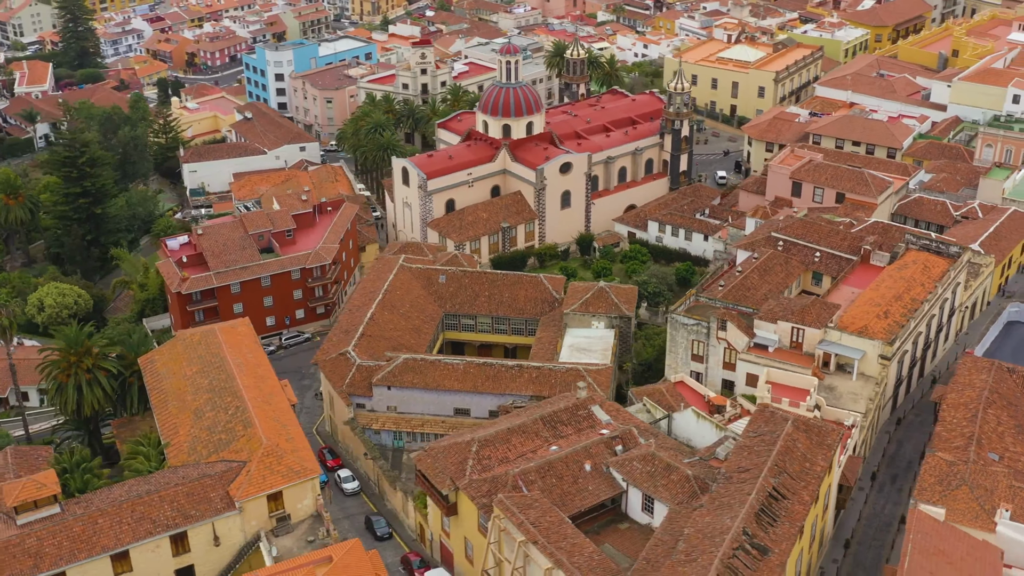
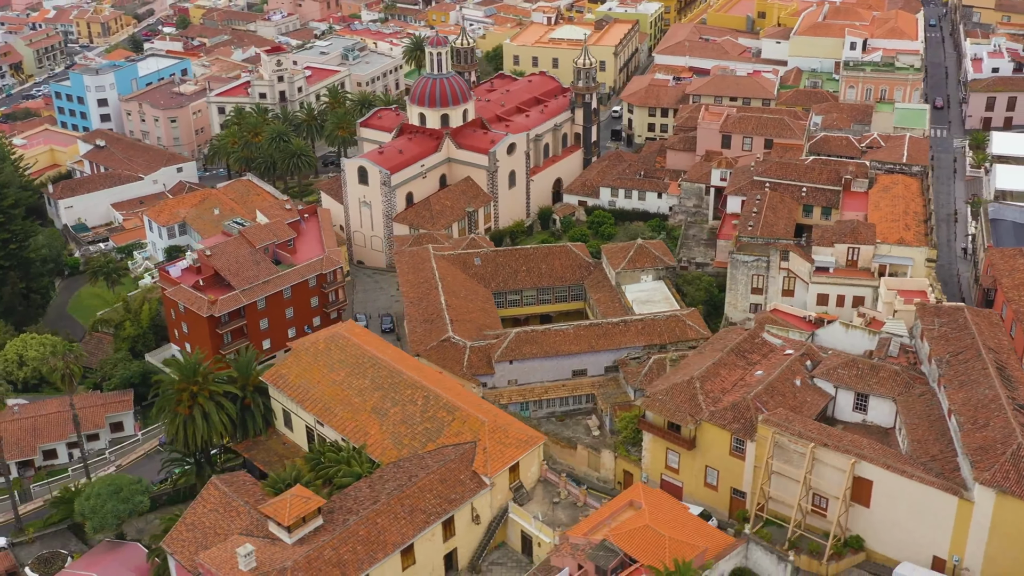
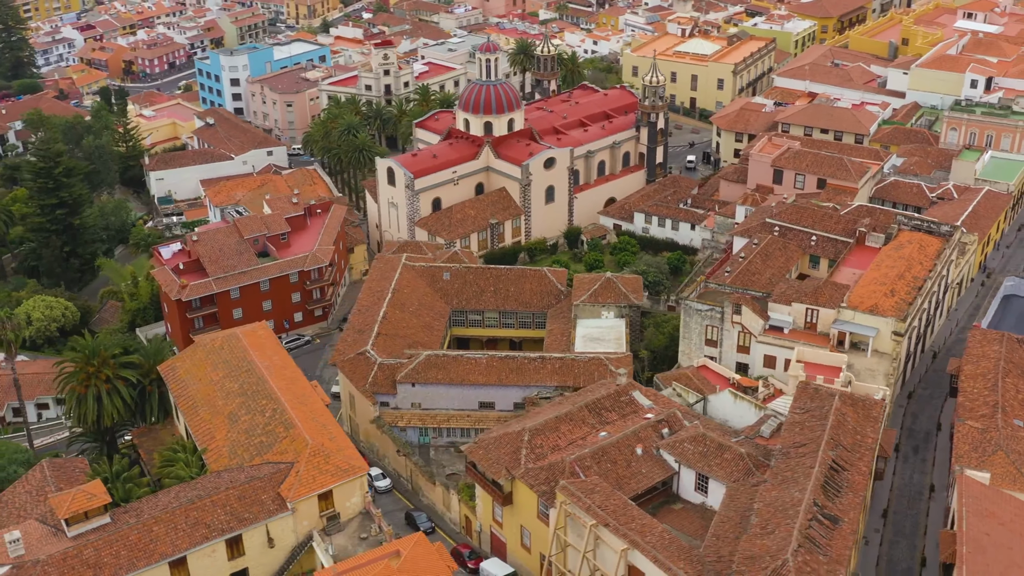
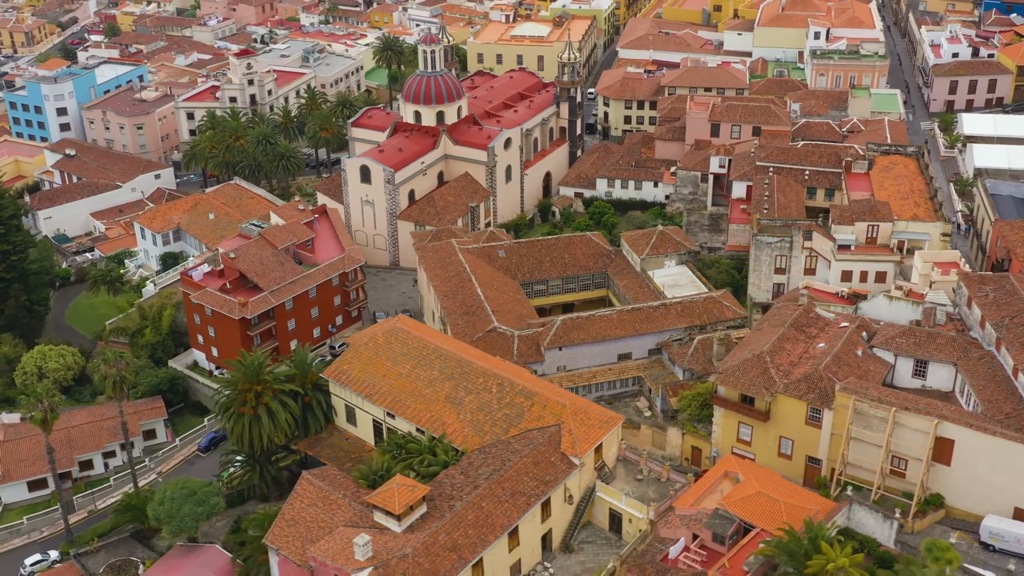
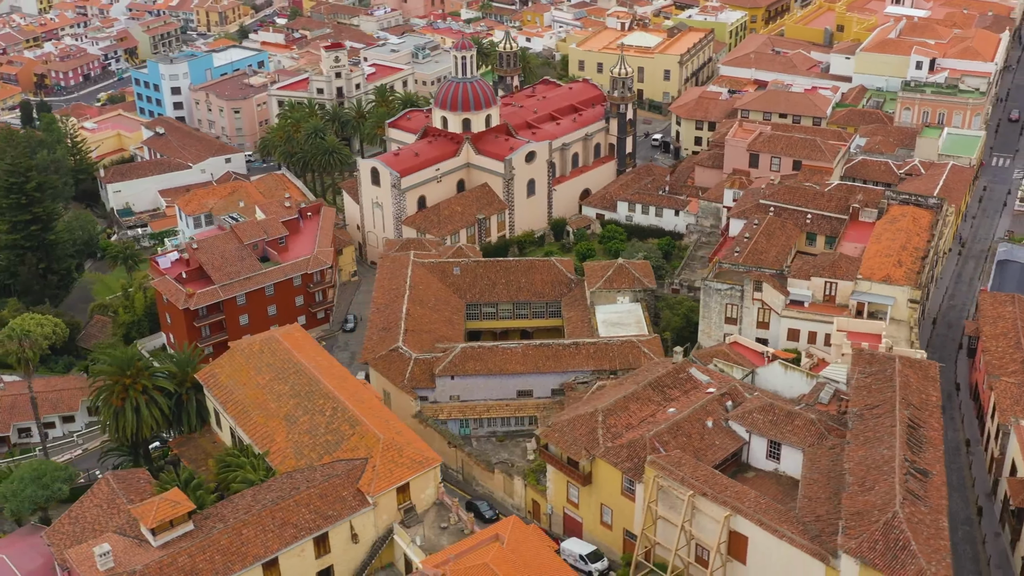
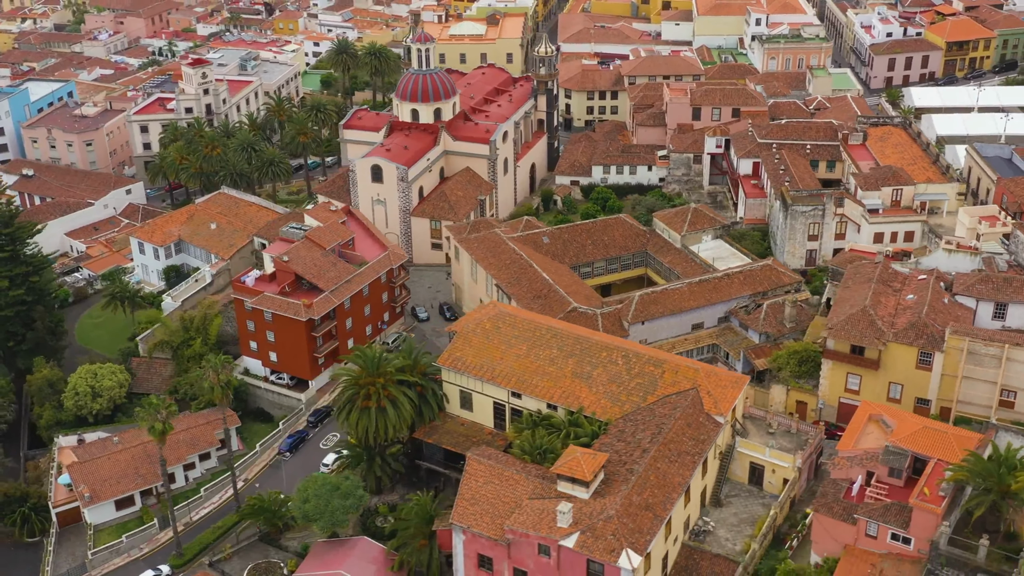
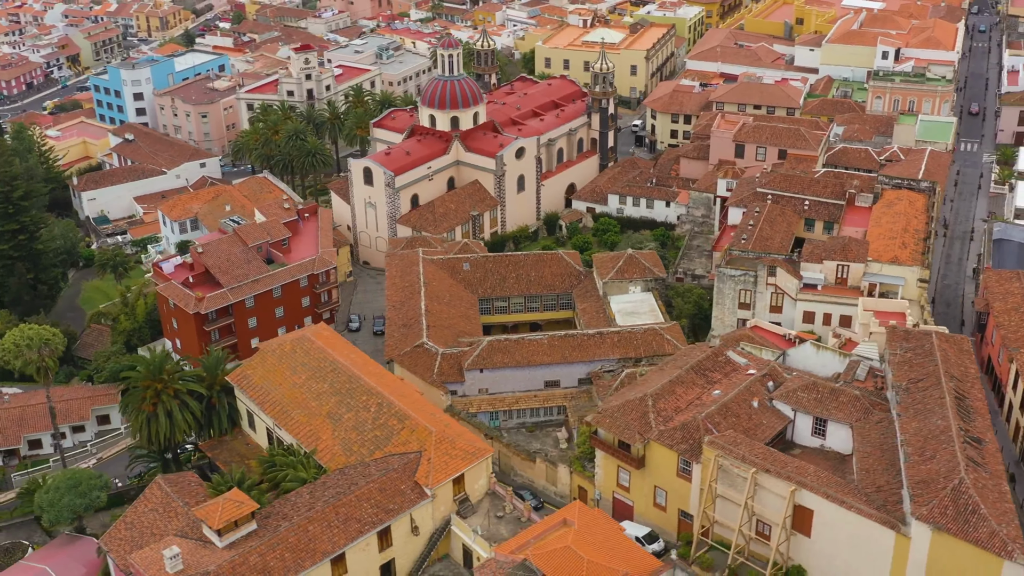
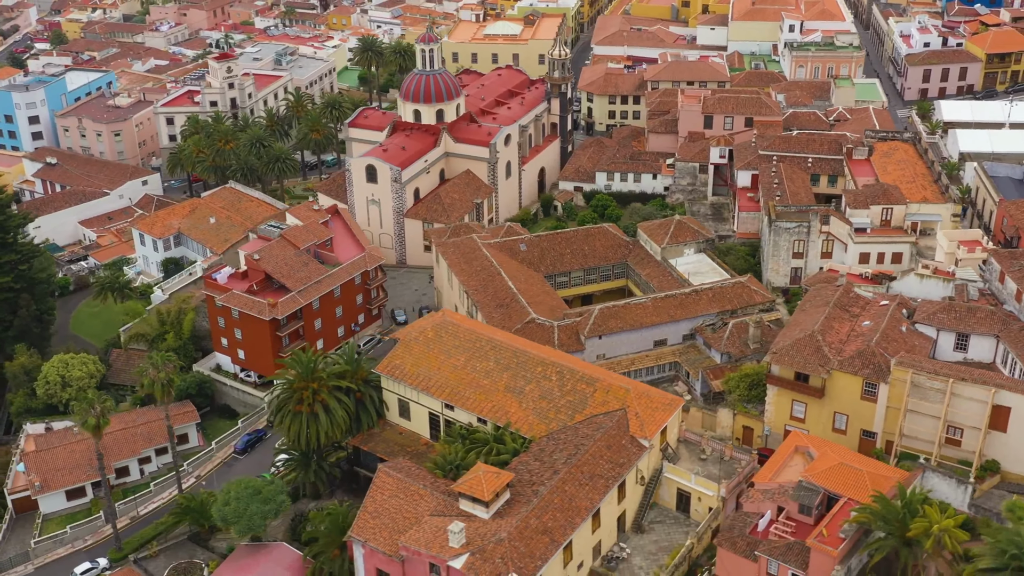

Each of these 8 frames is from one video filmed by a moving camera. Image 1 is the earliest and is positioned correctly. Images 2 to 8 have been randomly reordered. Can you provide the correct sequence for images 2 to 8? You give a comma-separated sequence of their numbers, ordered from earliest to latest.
3, 5, 7, 2, 4, 8, 6
